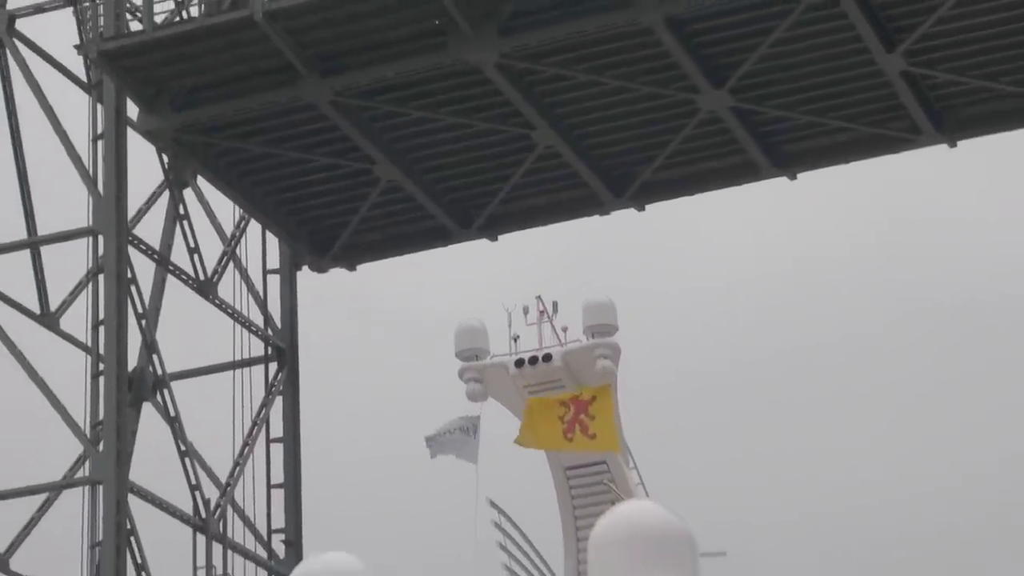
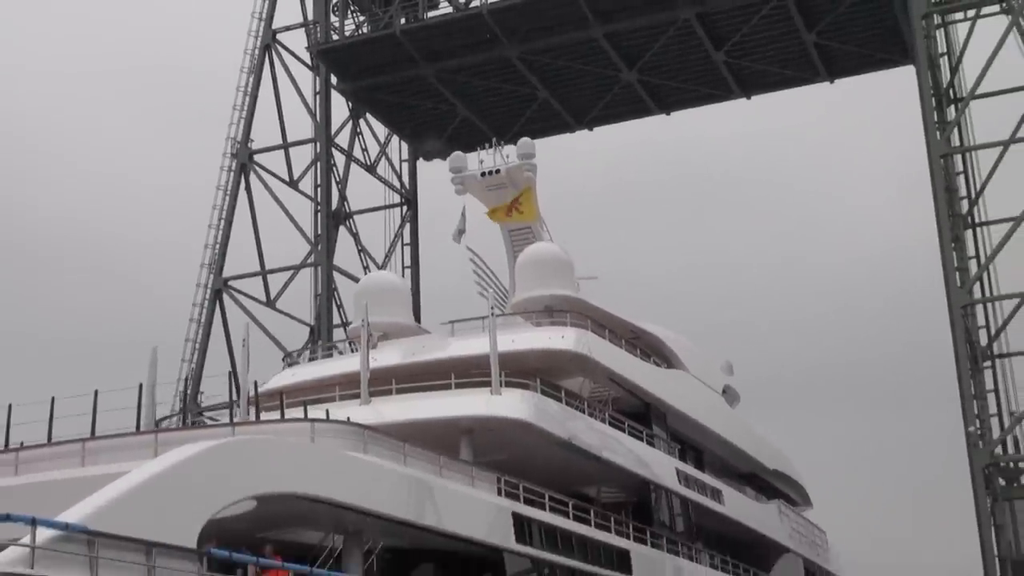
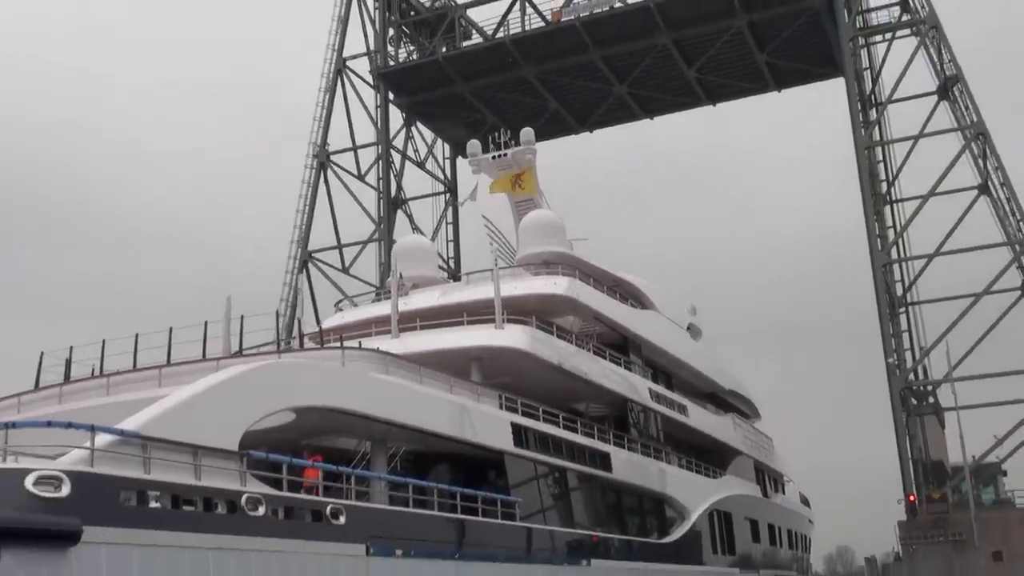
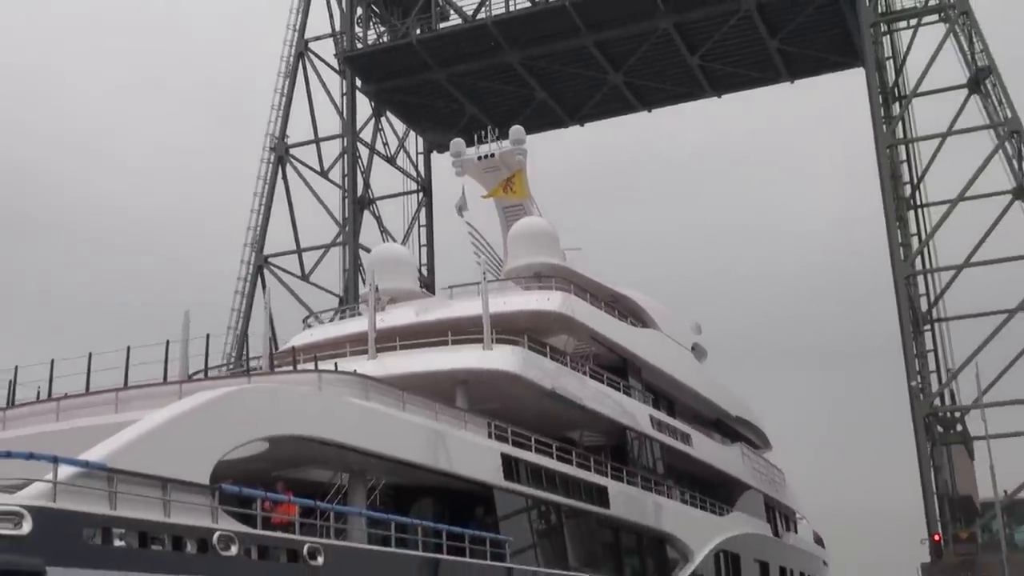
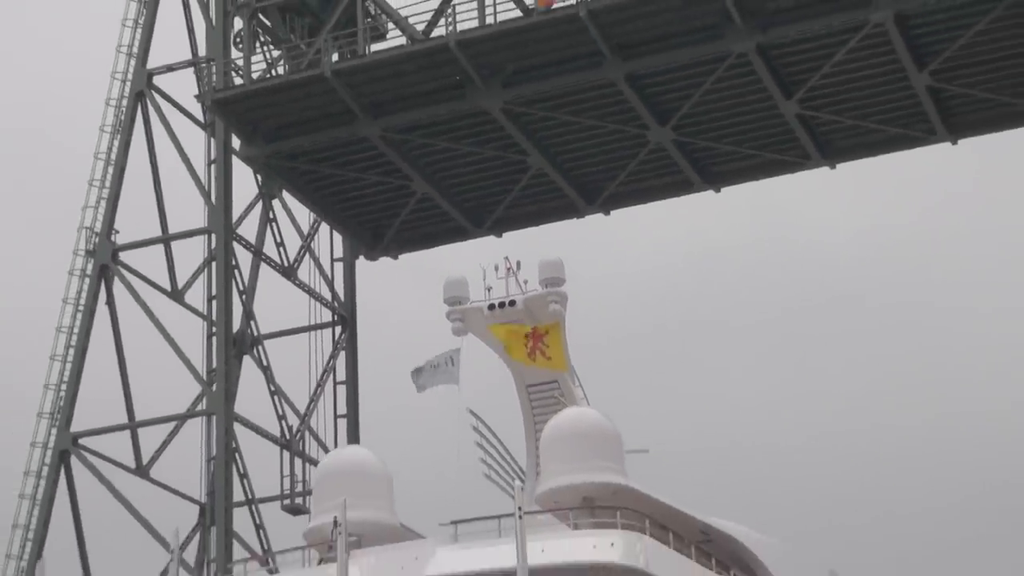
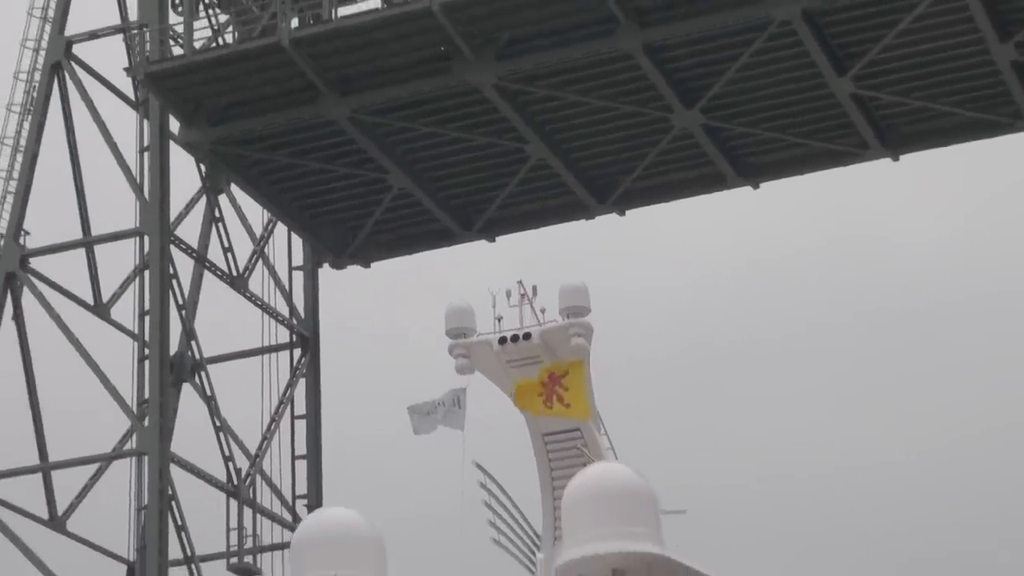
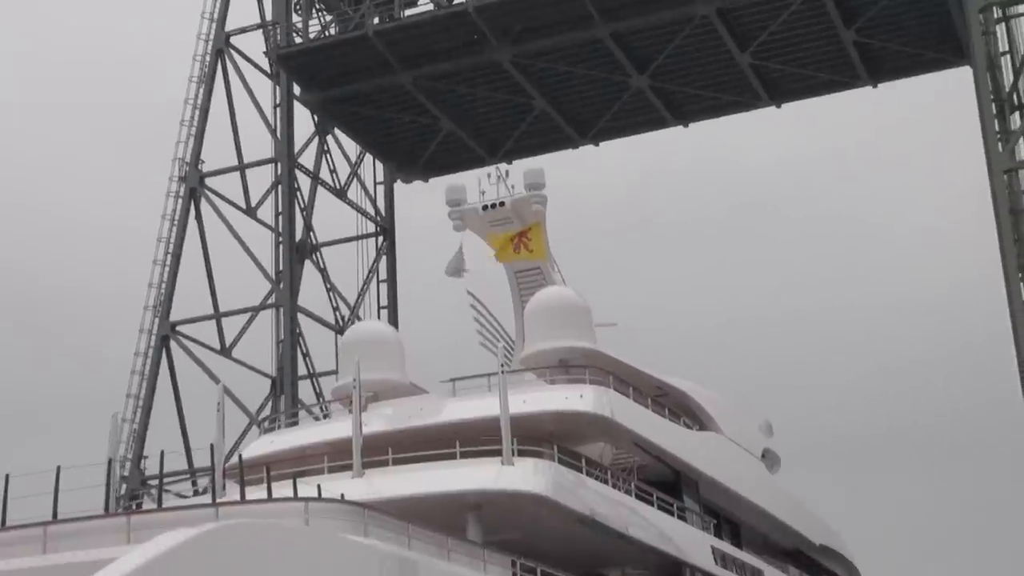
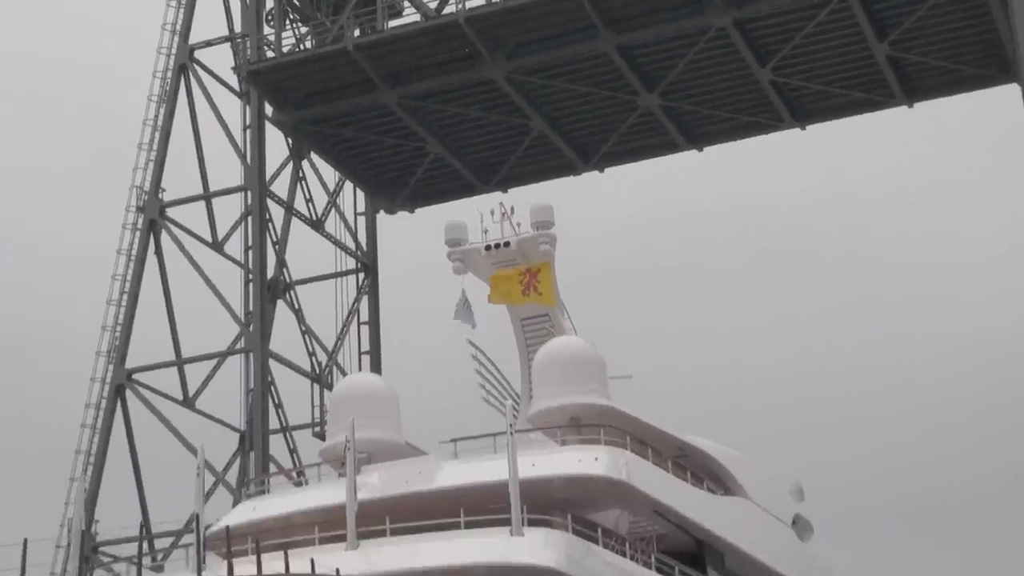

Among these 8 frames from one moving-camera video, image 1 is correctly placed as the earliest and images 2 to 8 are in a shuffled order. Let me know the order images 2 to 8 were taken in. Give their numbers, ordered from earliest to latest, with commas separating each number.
6, 5, 8, 7, 2, 4, 3
